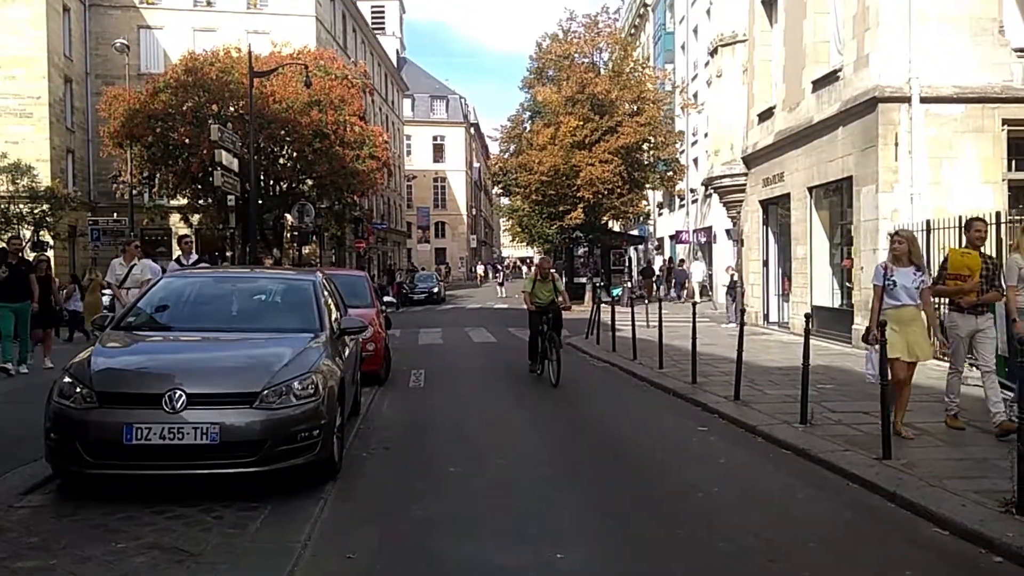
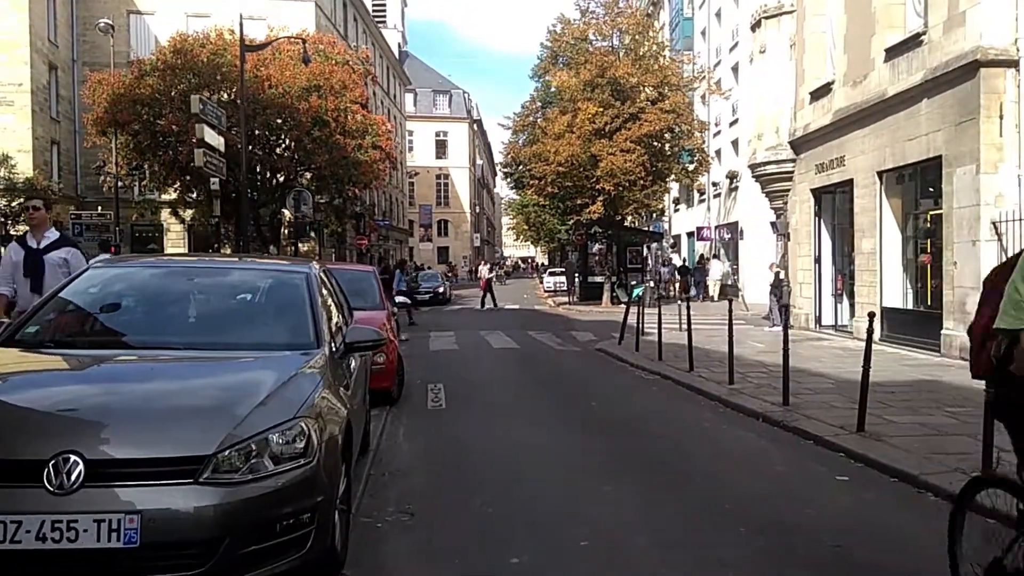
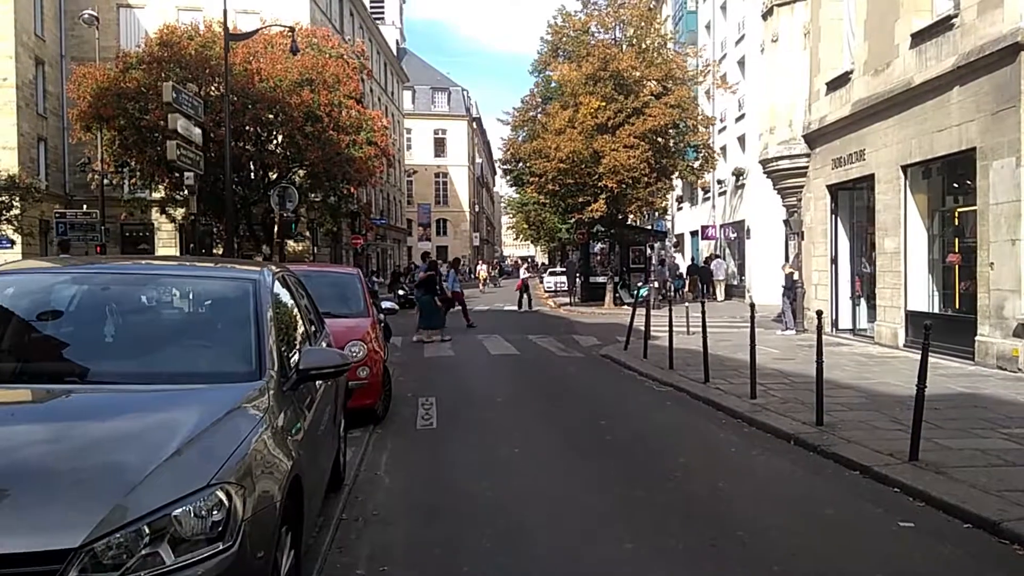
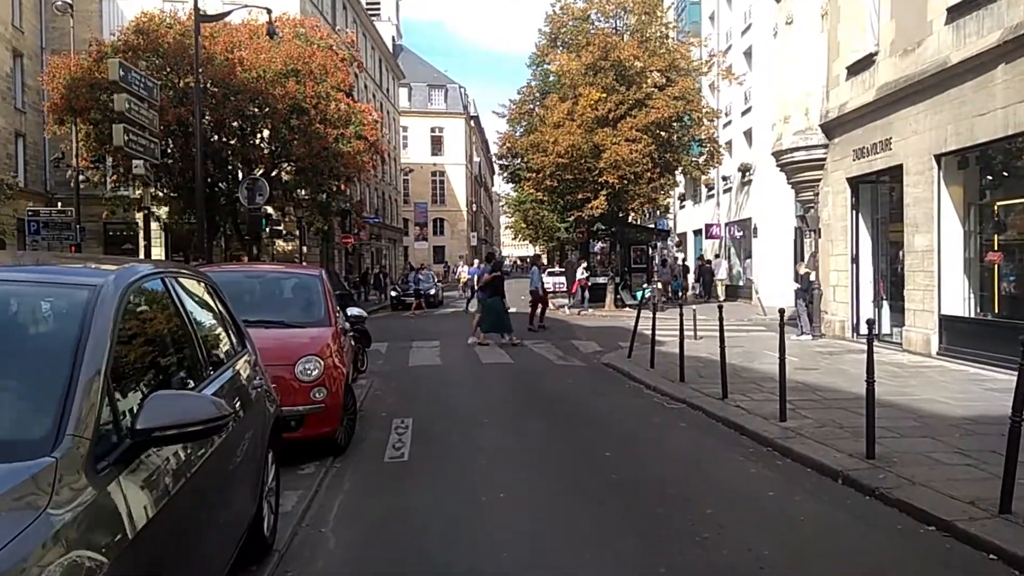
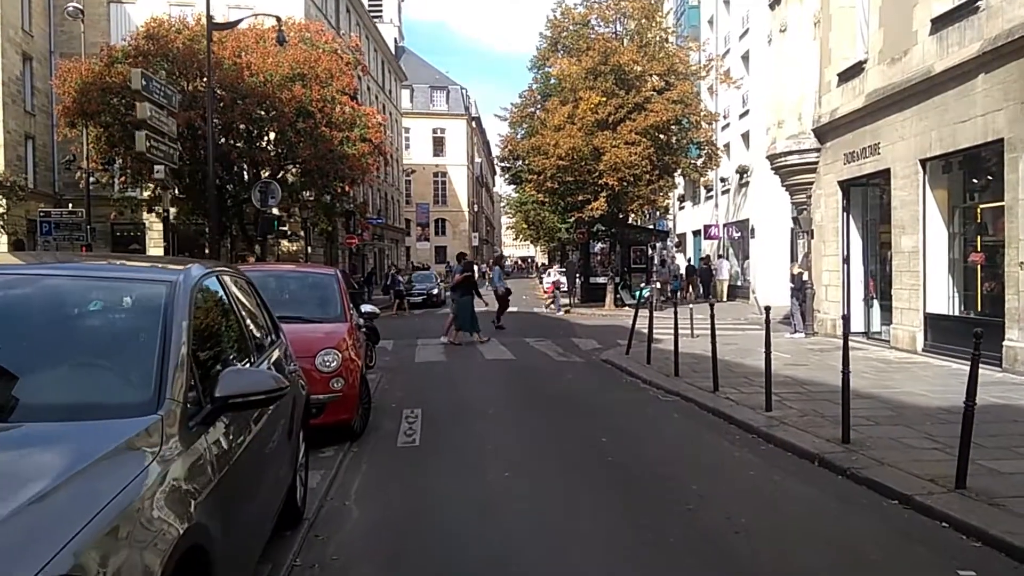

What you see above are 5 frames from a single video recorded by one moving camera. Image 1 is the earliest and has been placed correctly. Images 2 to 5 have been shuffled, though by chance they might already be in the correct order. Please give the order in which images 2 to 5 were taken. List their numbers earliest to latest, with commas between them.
2, 3, 5, 4
